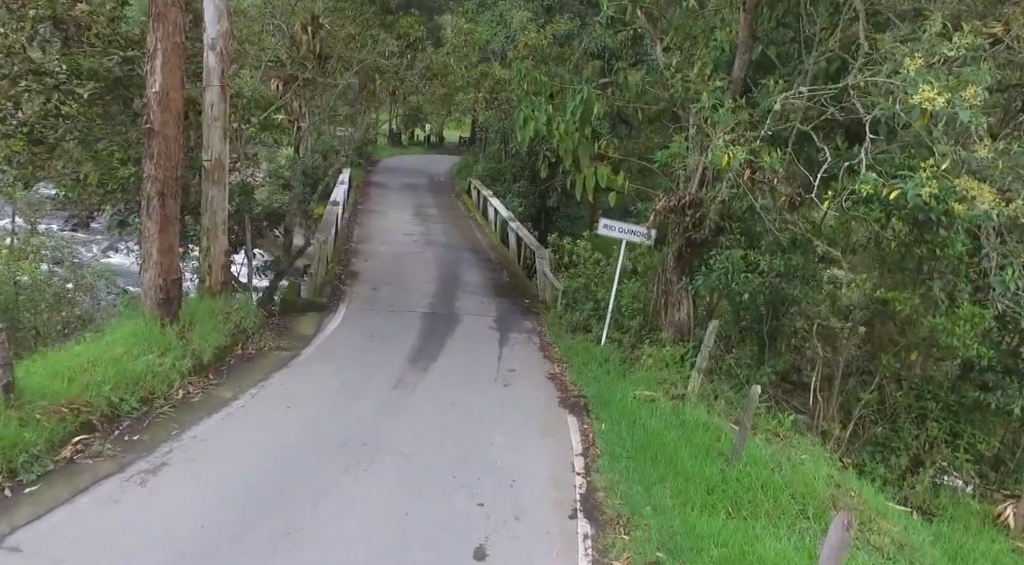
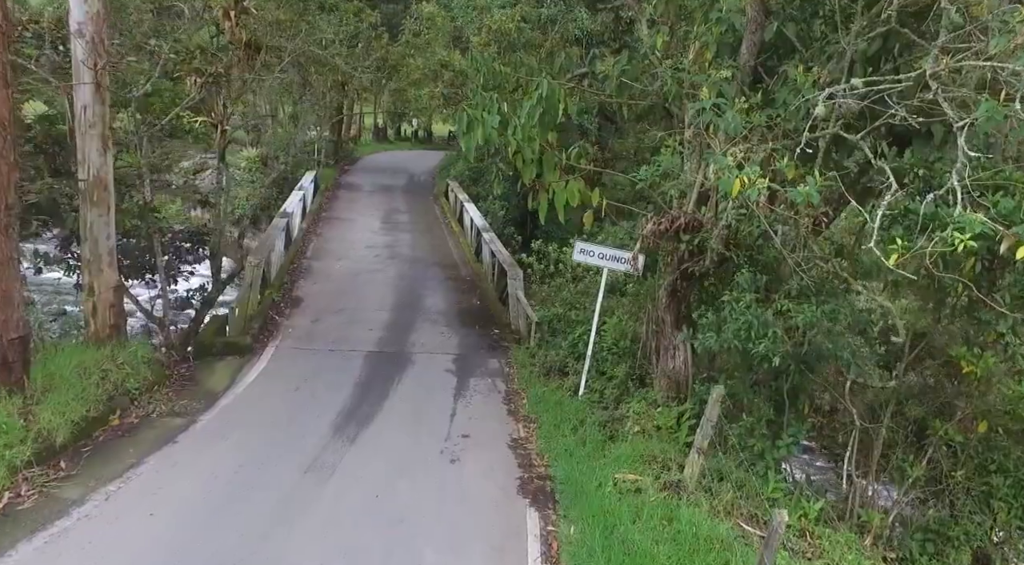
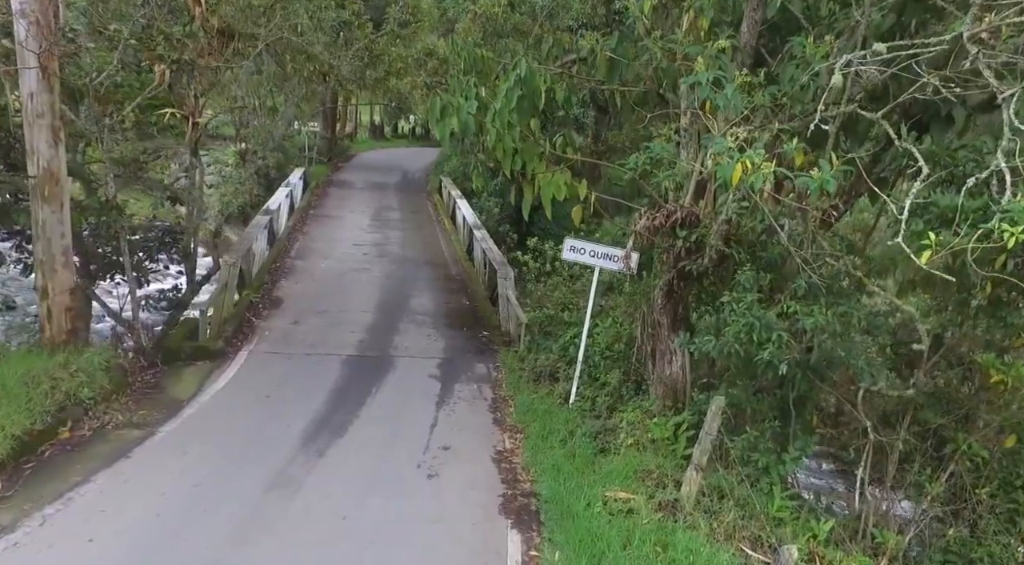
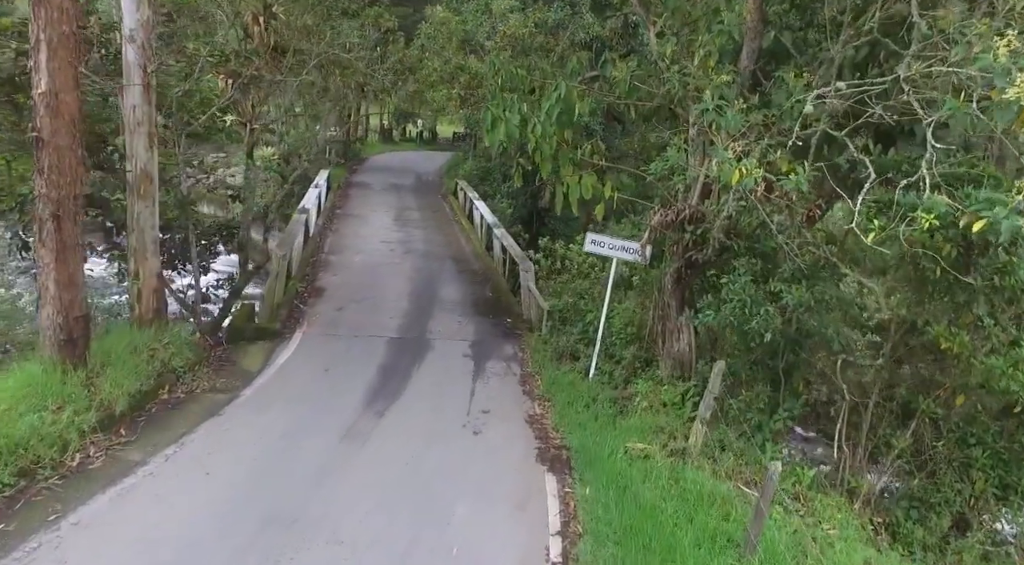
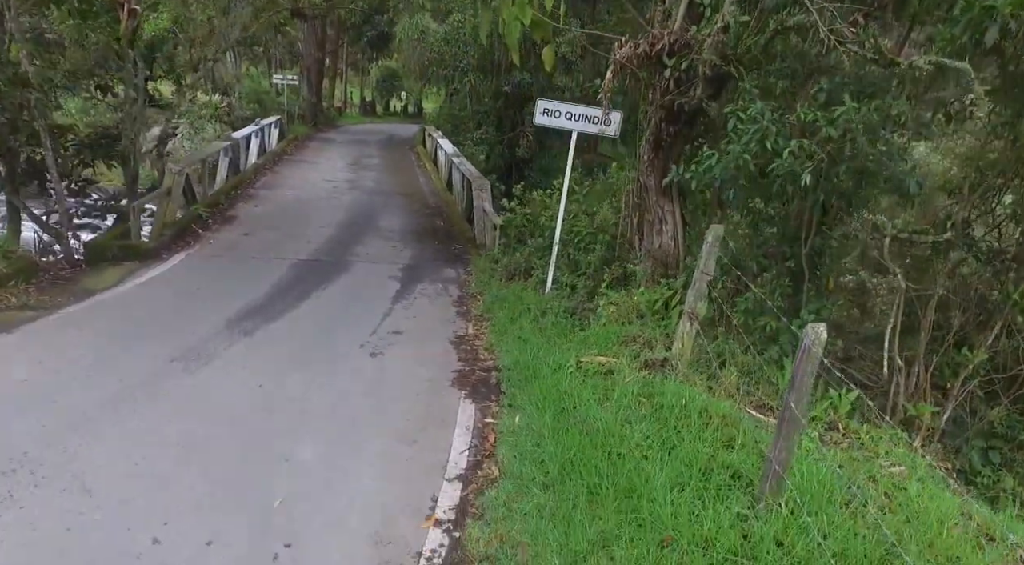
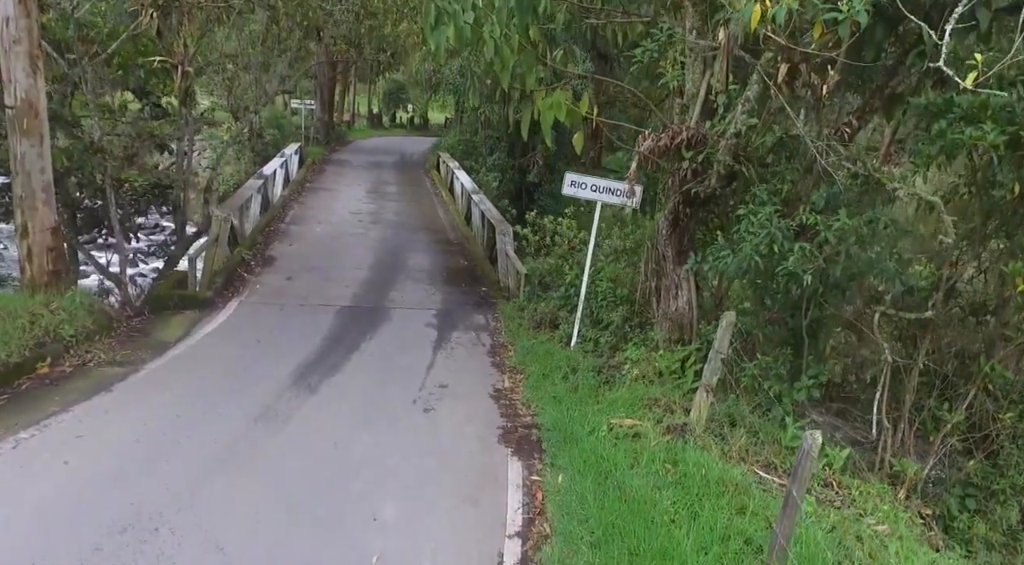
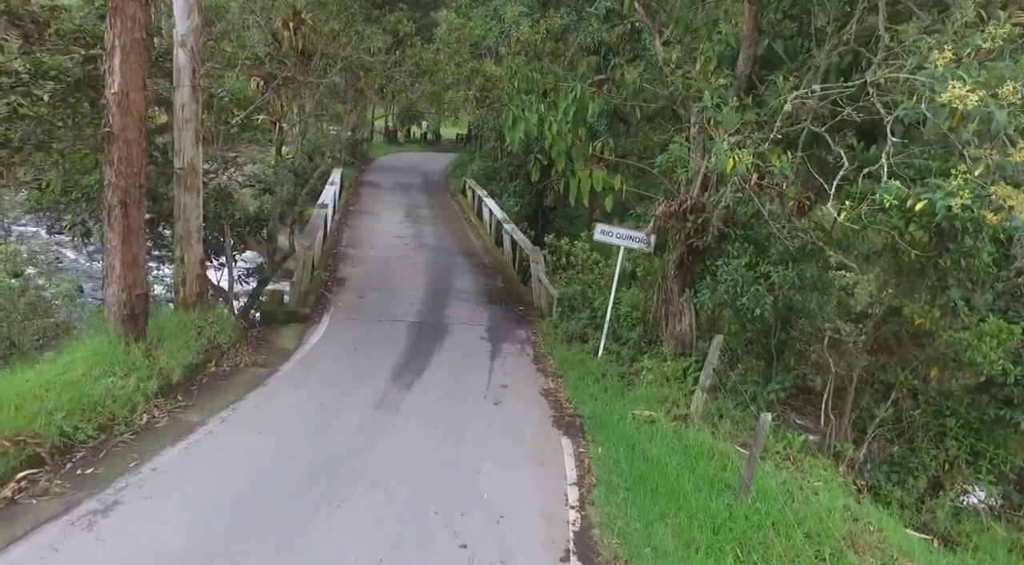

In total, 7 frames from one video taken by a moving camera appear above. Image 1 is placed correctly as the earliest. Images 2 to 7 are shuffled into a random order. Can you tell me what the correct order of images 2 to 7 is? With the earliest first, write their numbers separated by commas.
7, 4, 2, 3, 6, 5
